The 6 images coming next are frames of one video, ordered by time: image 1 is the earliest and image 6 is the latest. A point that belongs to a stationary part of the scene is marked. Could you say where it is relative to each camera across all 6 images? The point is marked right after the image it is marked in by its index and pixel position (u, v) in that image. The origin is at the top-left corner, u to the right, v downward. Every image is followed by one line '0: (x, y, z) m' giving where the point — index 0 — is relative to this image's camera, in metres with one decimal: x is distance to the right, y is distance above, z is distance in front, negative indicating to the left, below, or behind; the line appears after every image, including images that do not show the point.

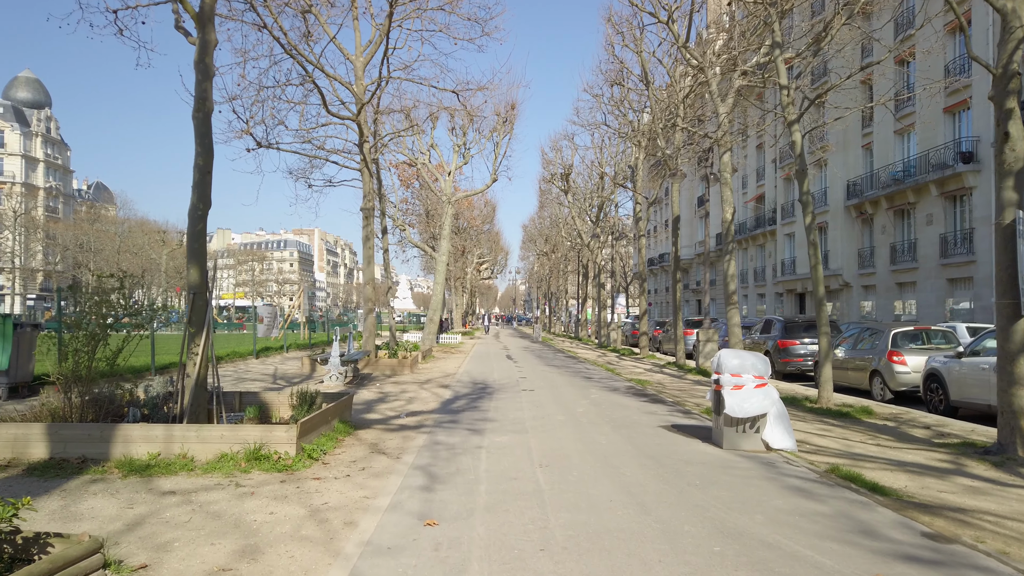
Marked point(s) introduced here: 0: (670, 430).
0: (+2.0, -1.8, +9.1) m
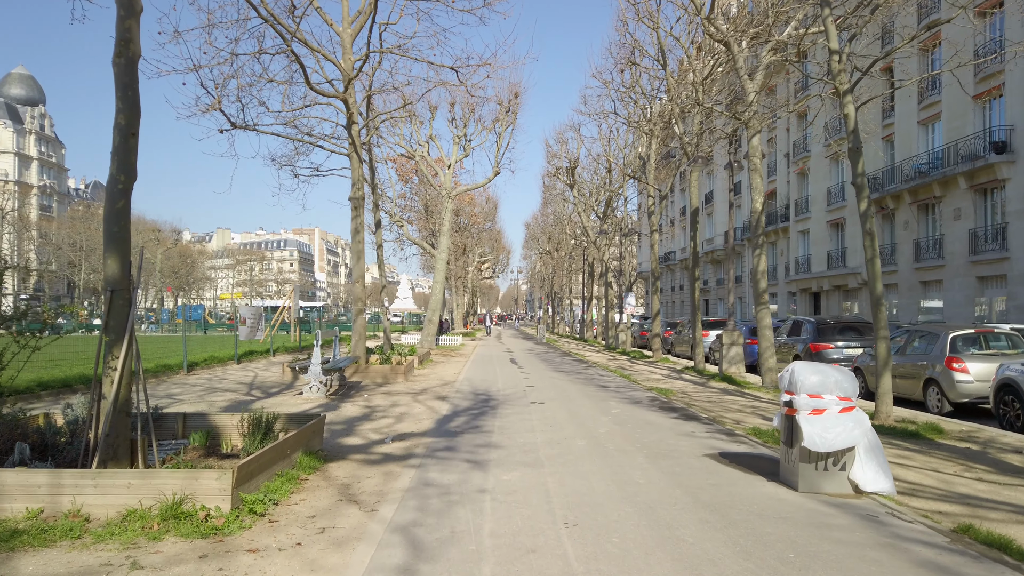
0: (+2.1, -1.7, +7.3) m
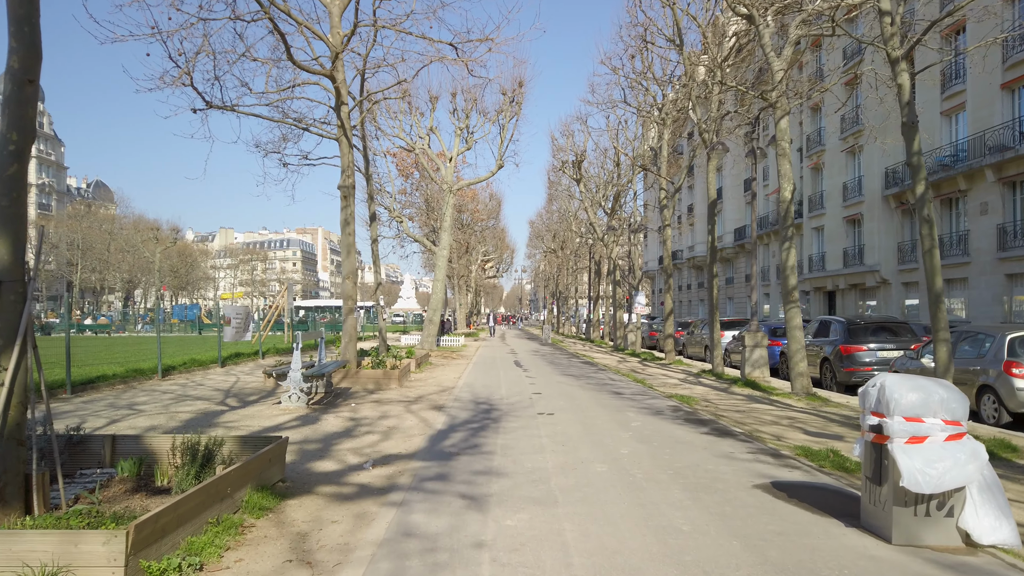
0: (+2.1, -1.7, +5.9) m
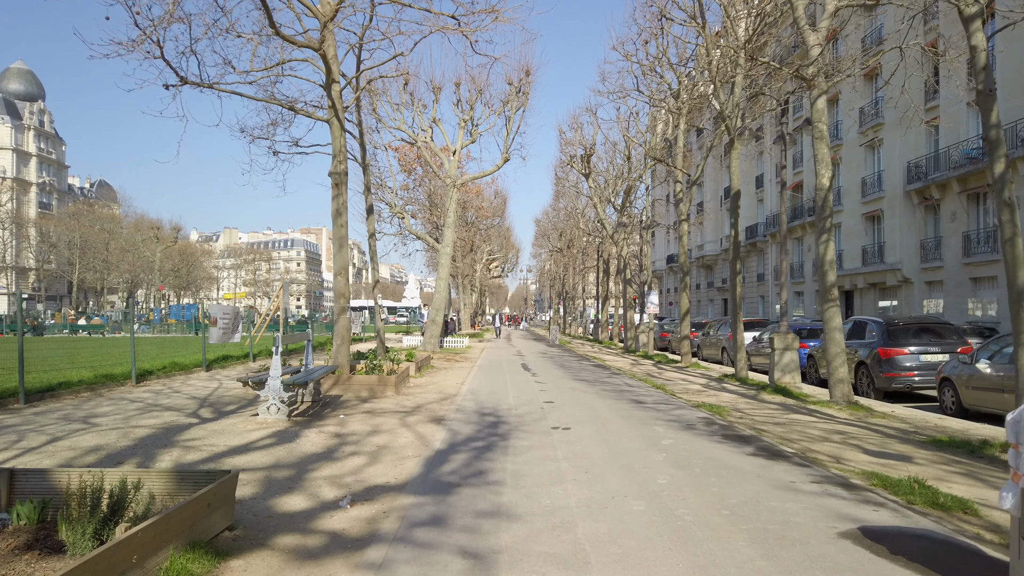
0: (+2.2, -1.6, +4.5) m
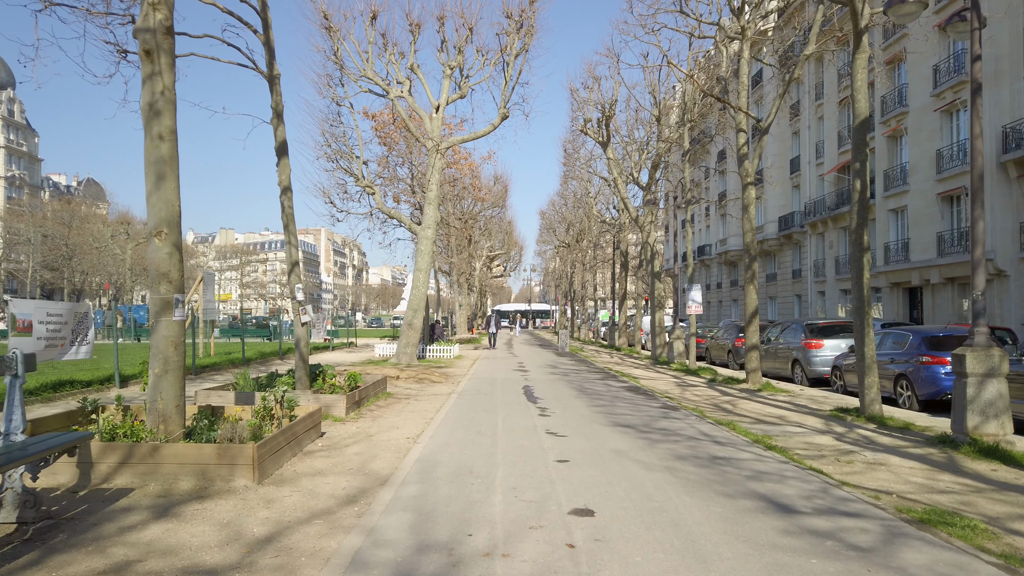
0: (+2.1, -1.3, -2.2) m
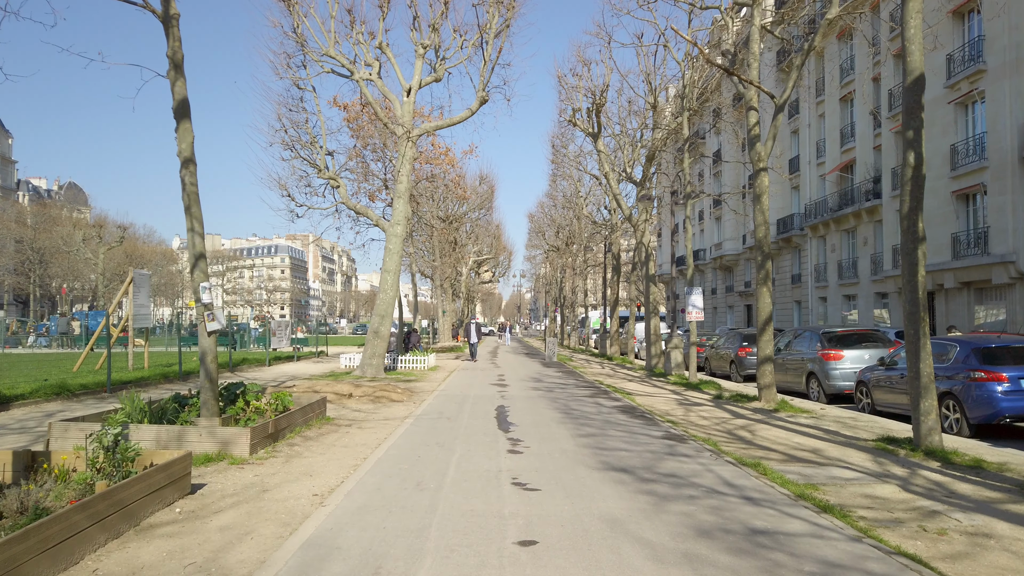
0: (+1.8, -1.2, -4.6) m
